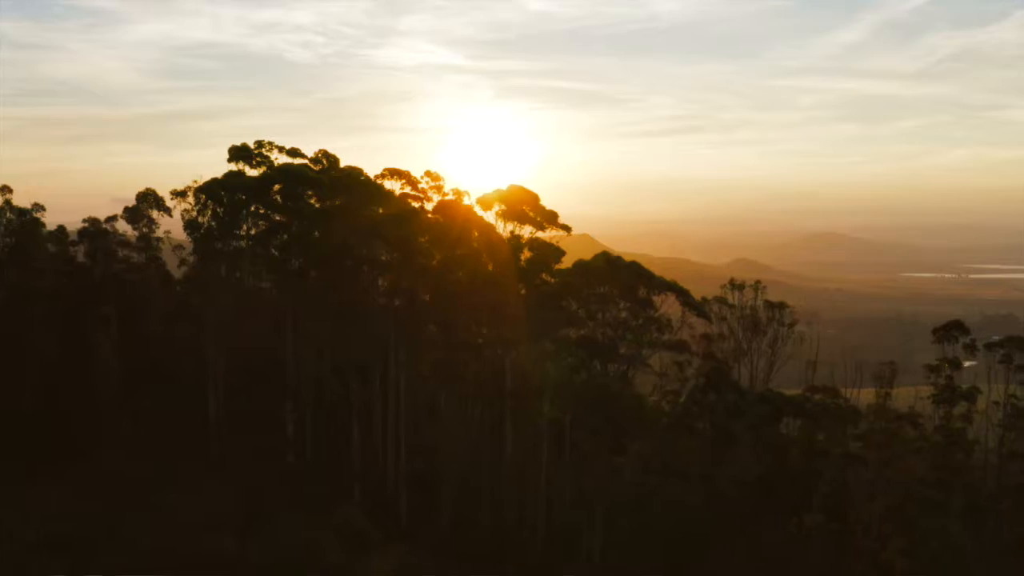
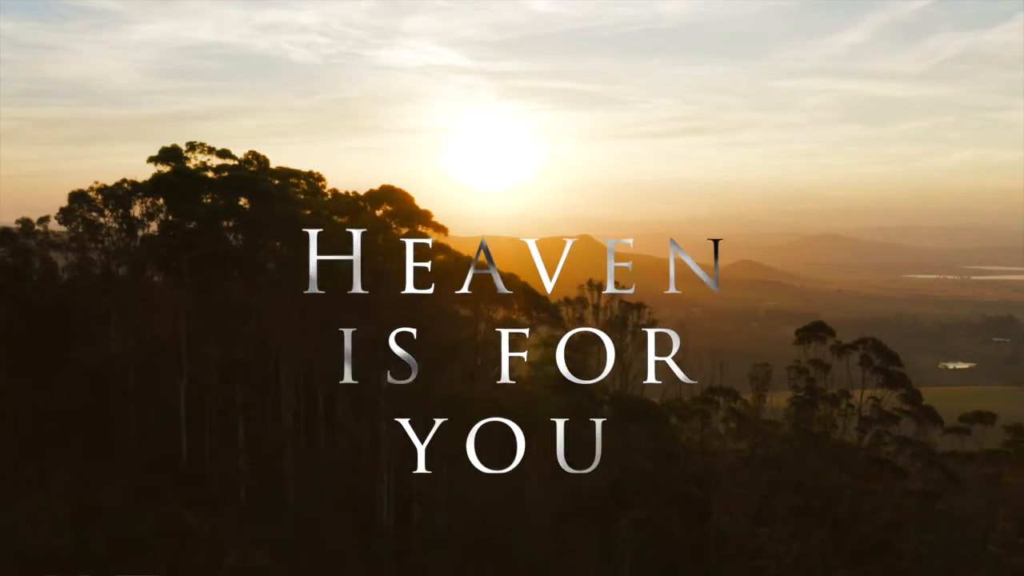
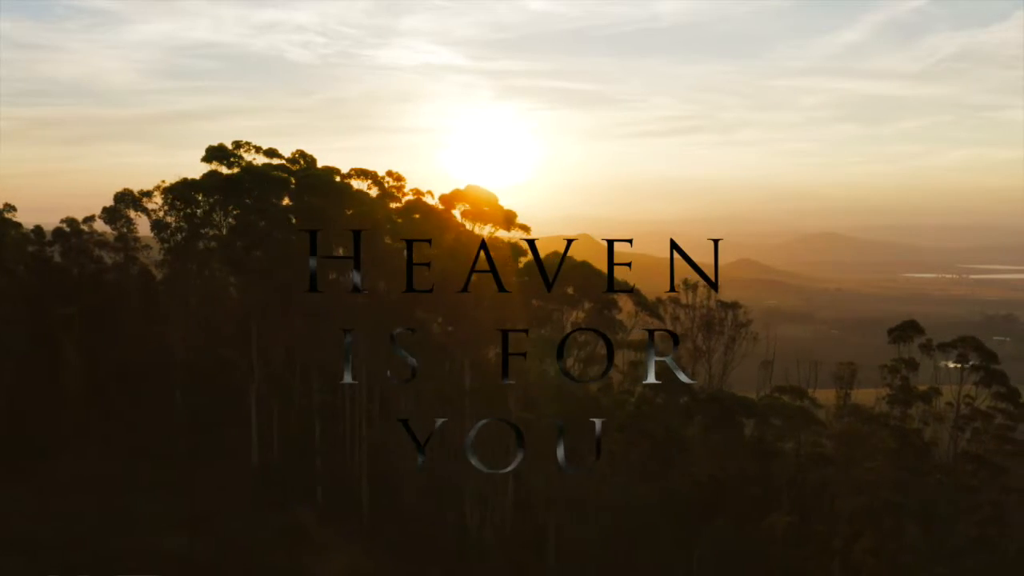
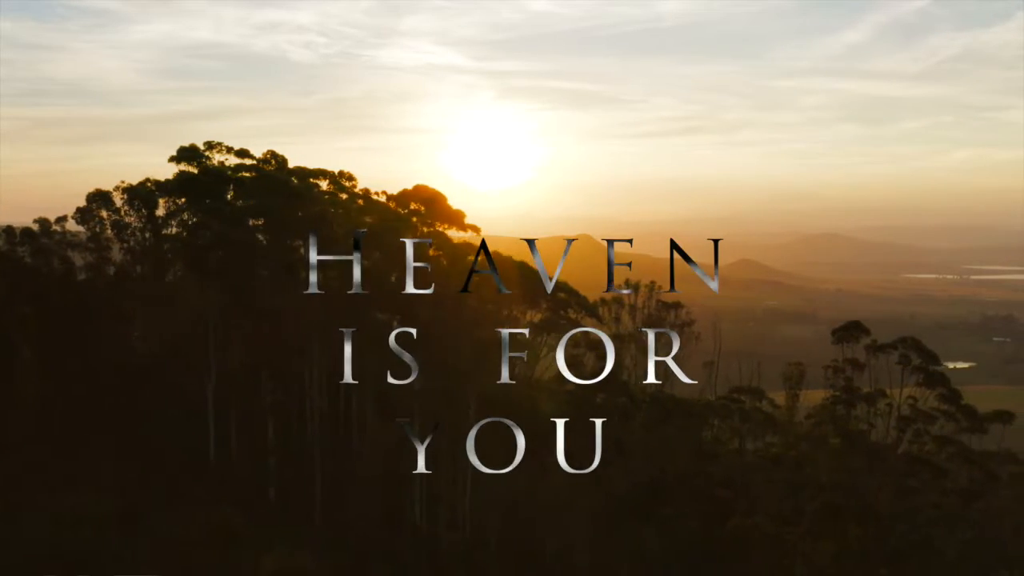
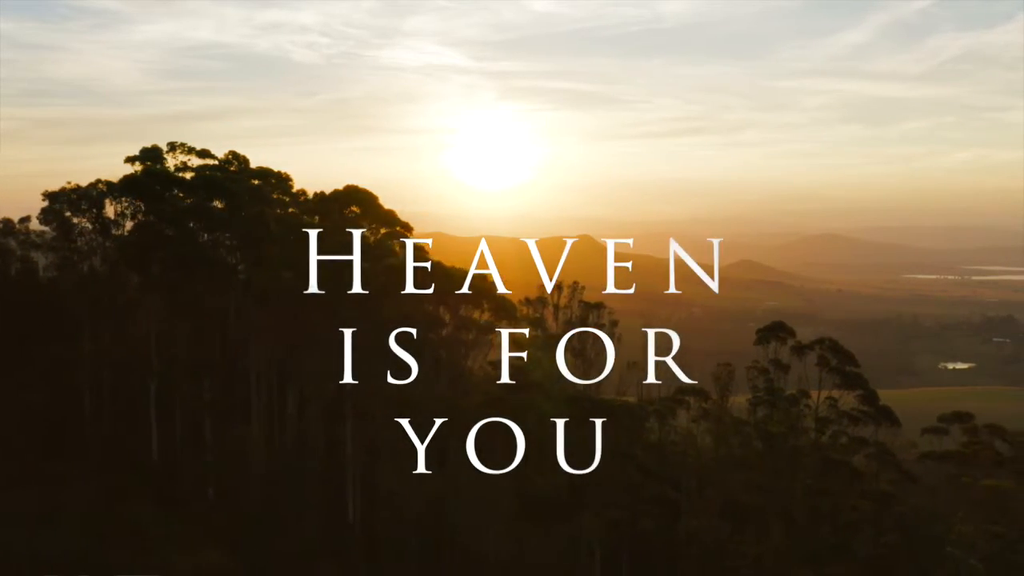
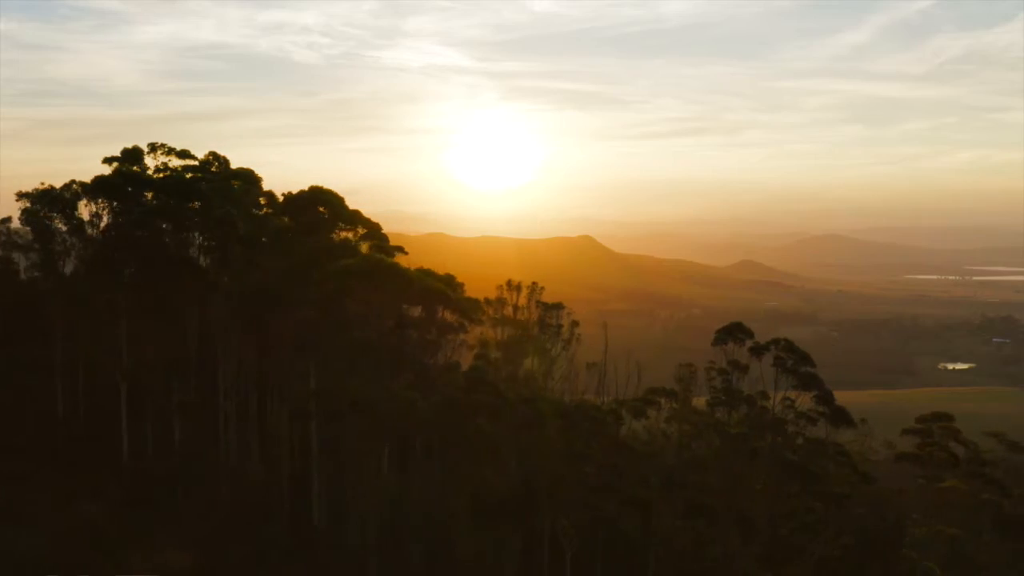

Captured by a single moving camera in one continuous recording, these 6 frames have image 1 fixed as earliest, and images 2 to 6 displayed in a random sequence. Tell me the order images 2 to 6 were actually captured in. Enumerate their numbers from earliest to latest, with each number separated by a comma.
3, 4, 2, 5, 6
